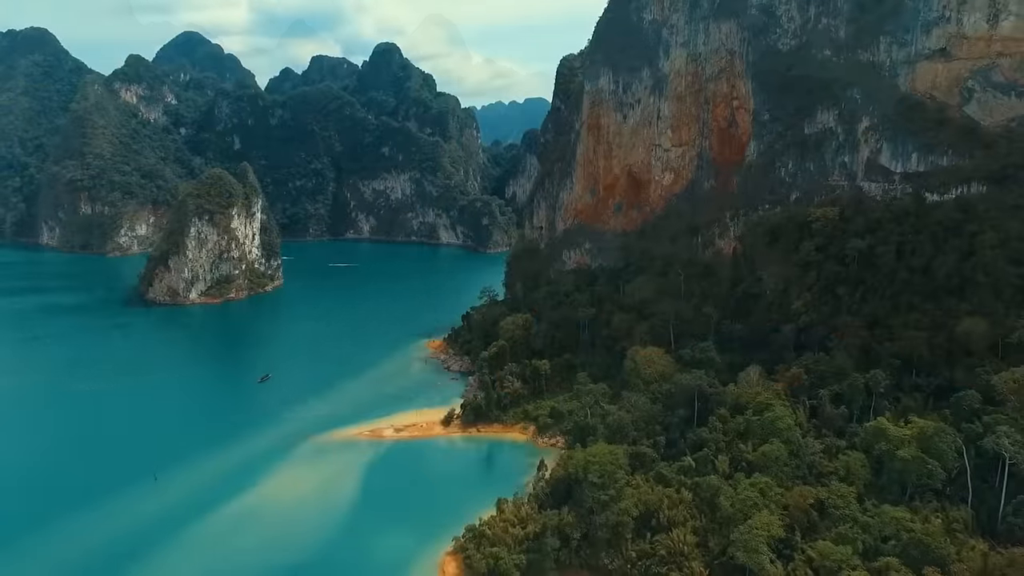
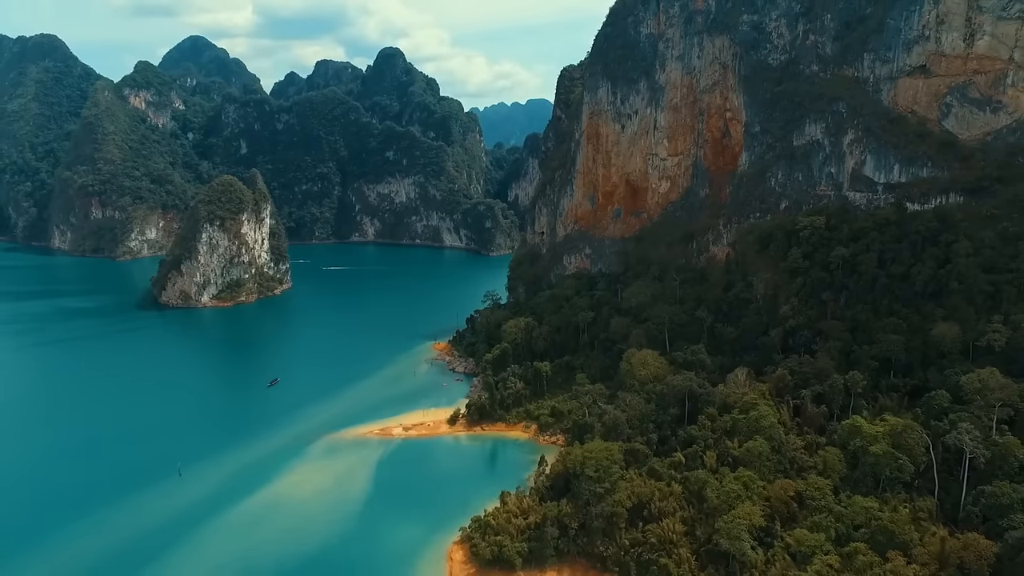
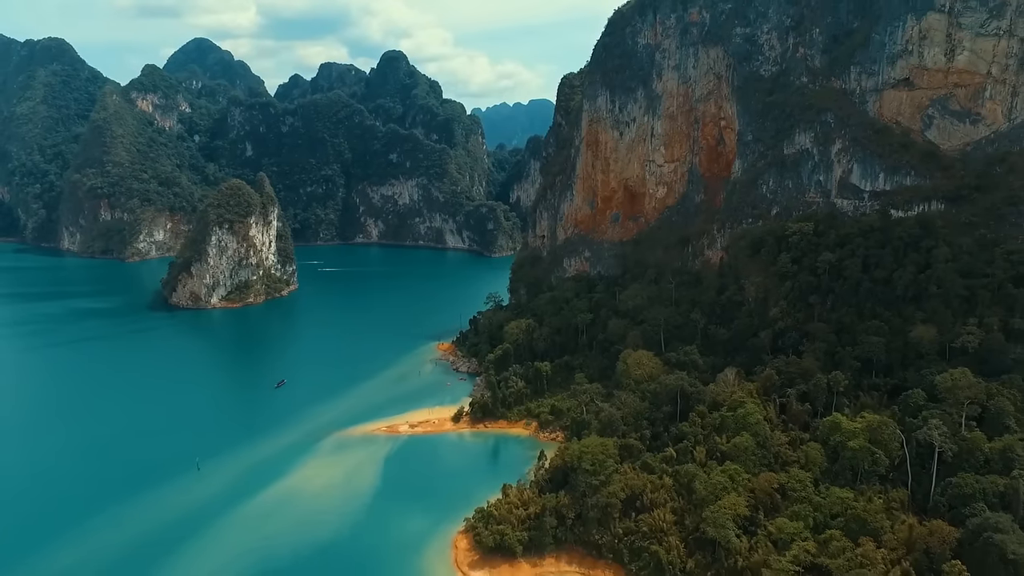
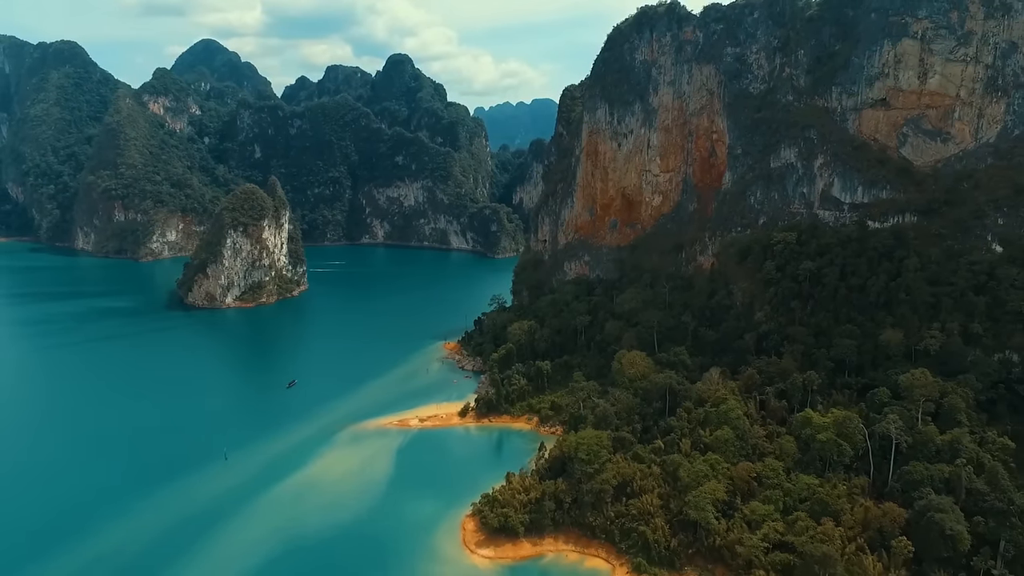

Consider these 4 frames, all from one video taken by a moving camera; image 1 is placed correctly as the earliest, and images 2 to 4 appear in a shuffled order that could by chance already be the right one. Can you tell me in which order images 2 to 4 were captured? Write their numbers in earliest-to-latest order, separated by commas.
2, 3, 4
